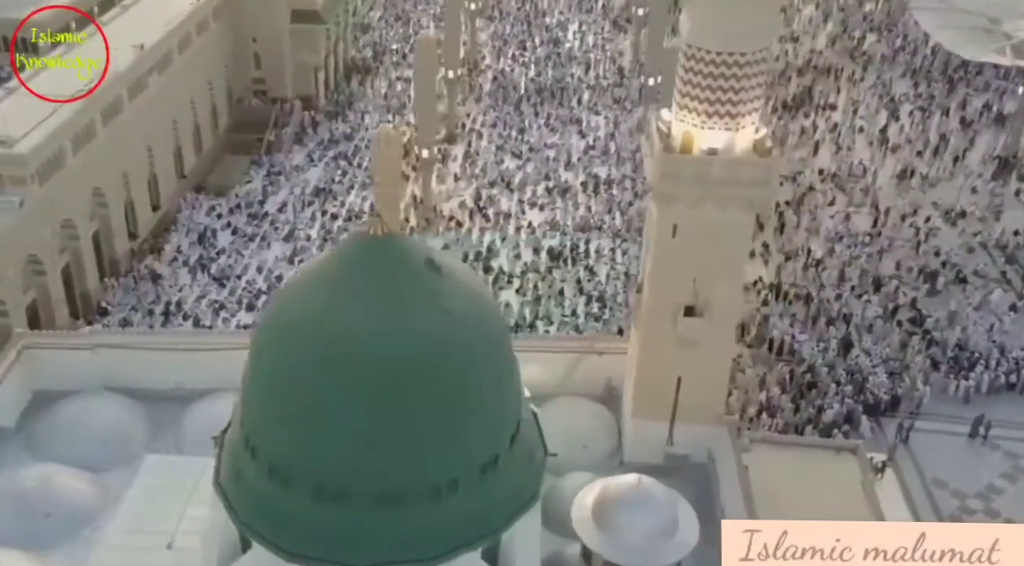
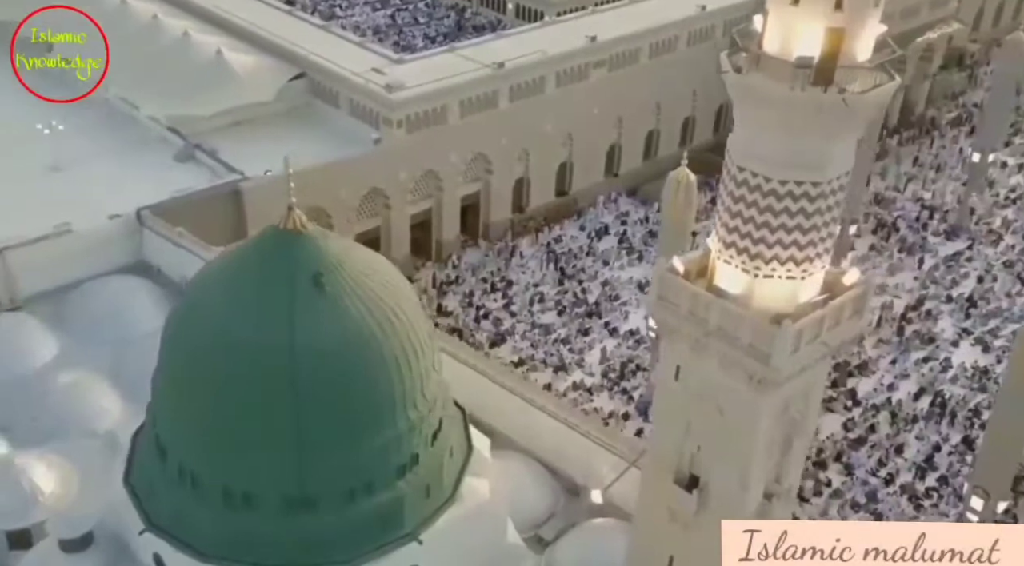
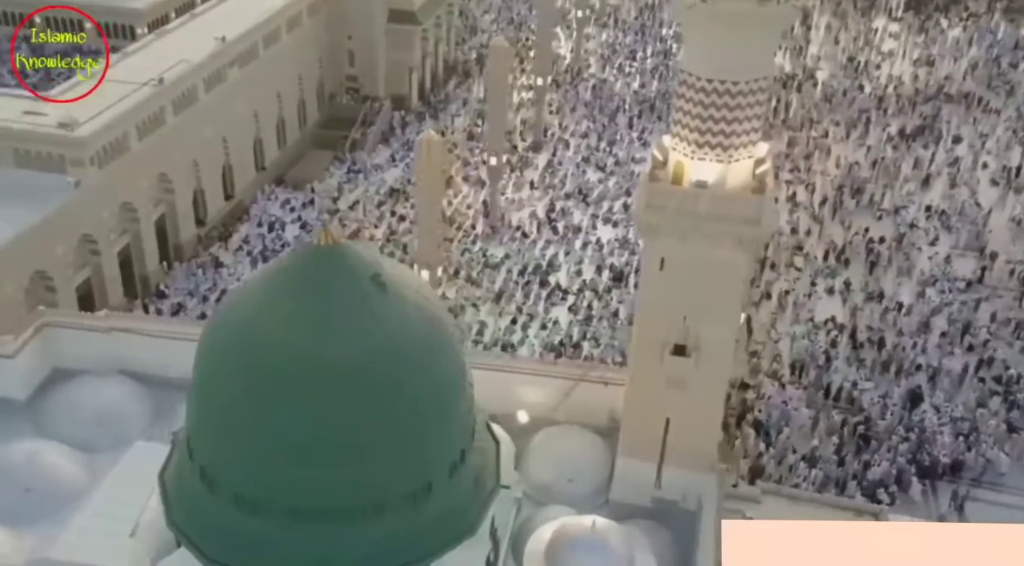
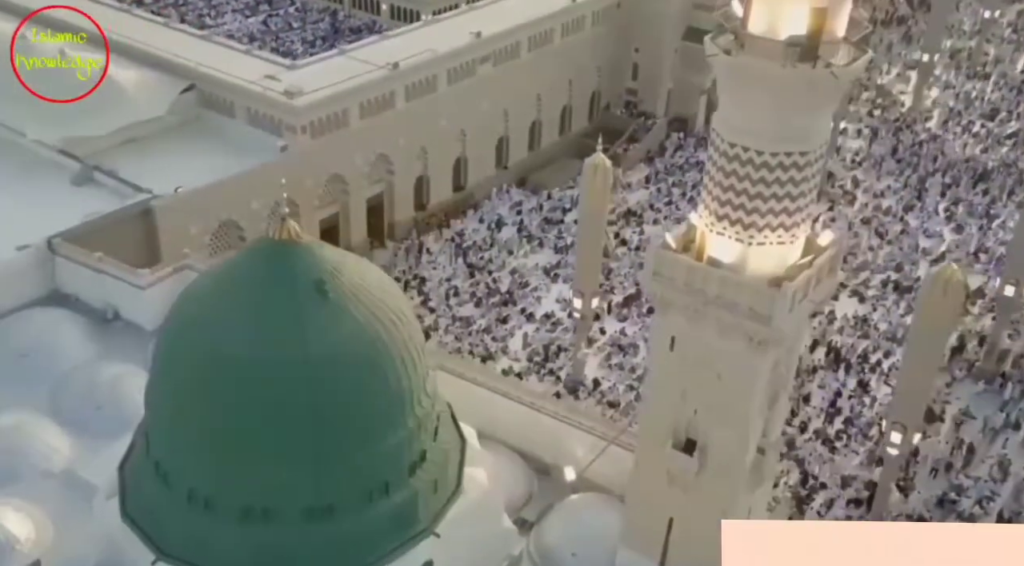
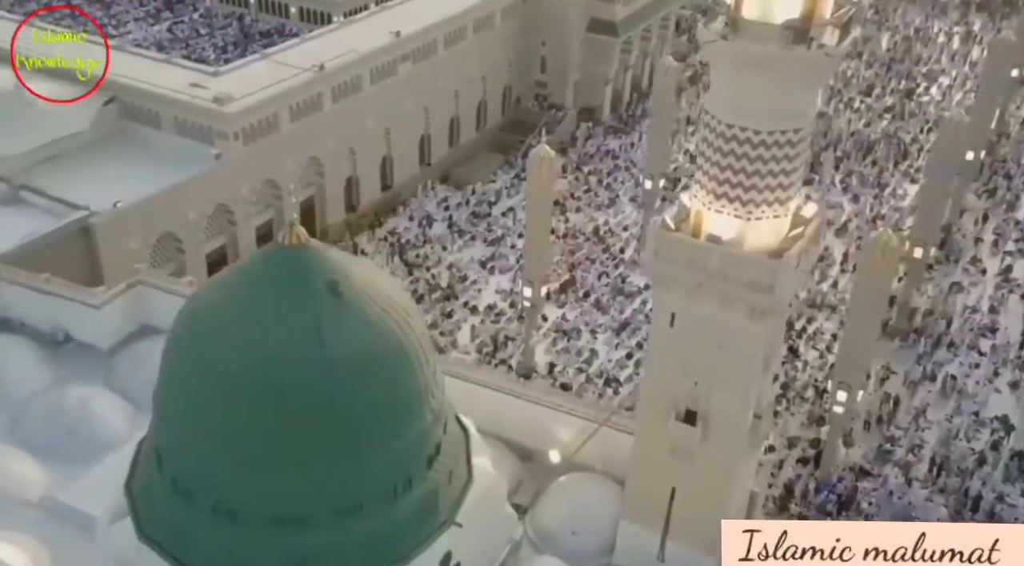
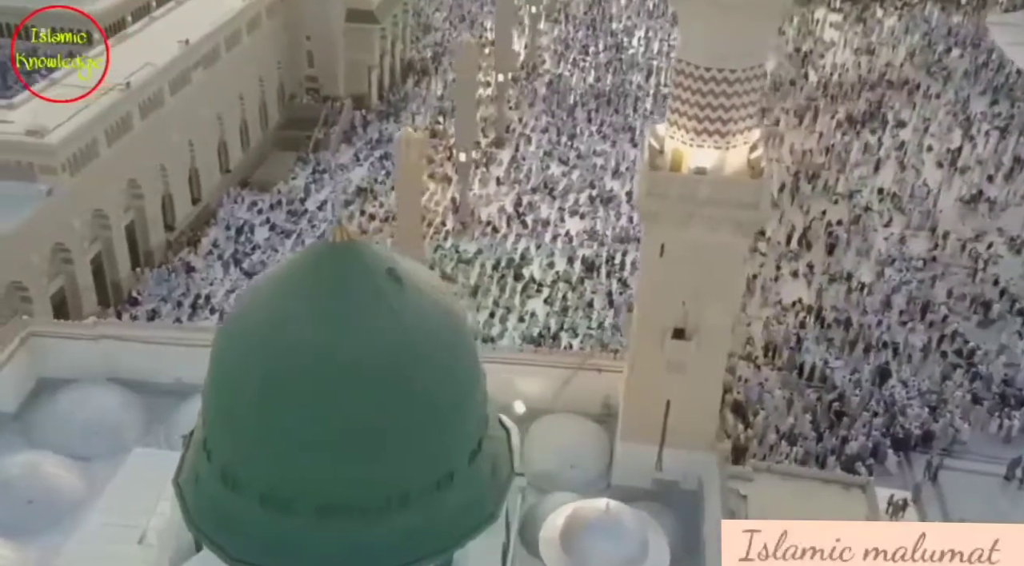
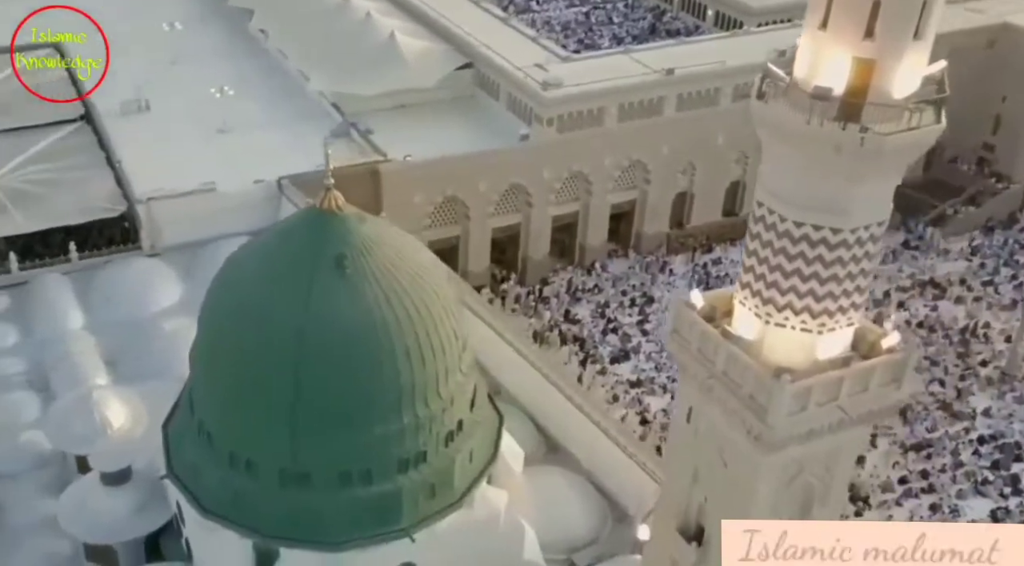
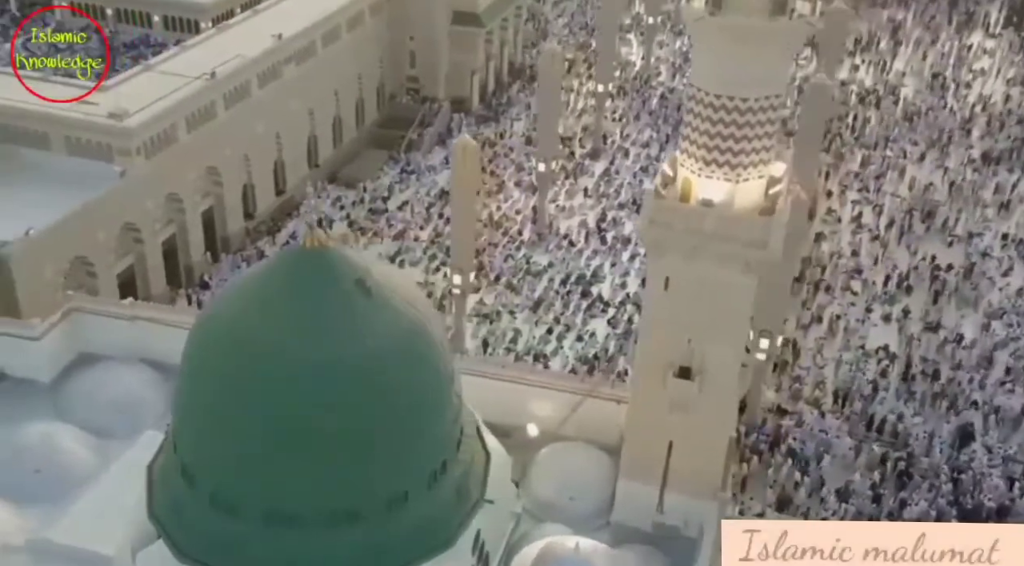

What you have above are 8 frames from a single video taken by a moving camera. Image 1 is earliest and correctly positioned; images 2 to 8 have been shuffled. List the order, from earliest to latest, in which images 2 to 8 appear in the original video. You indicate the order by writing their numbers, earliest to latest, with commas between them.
6, 3, 8, 5, 4, 2, 7
